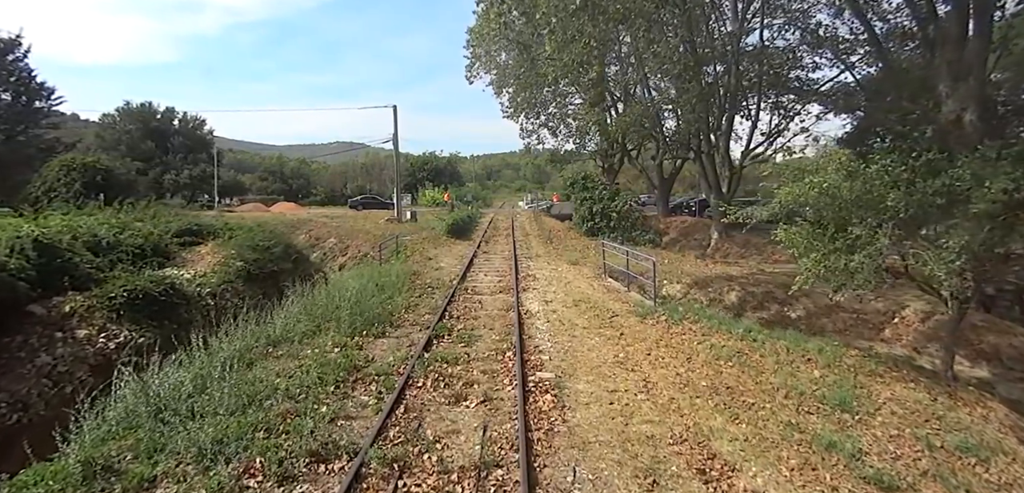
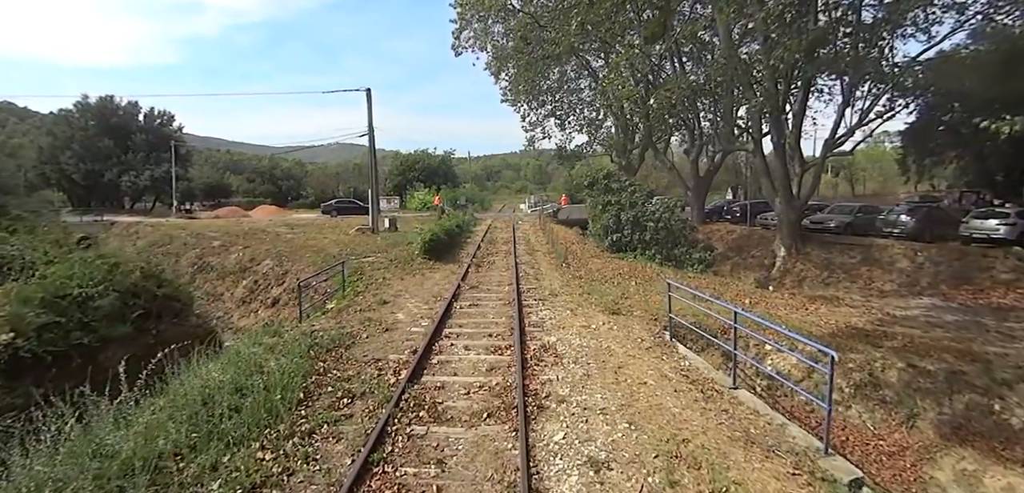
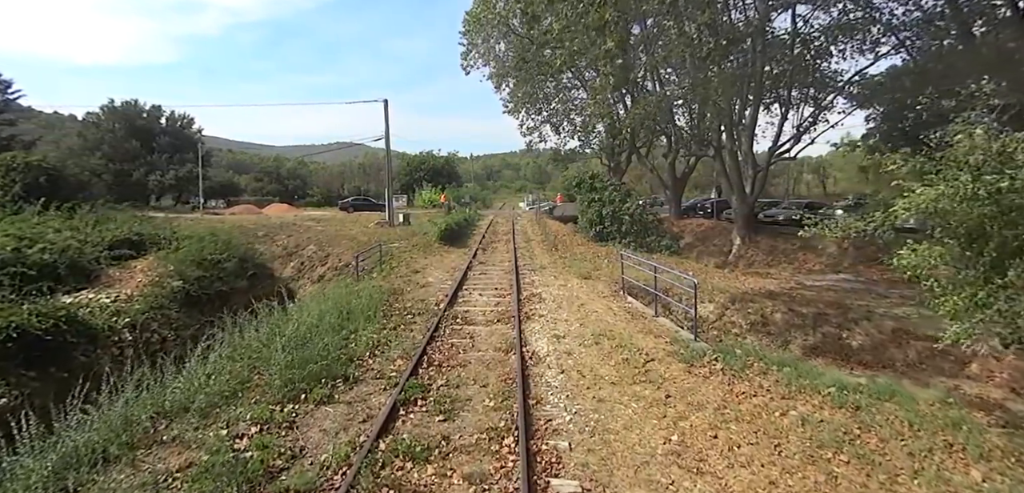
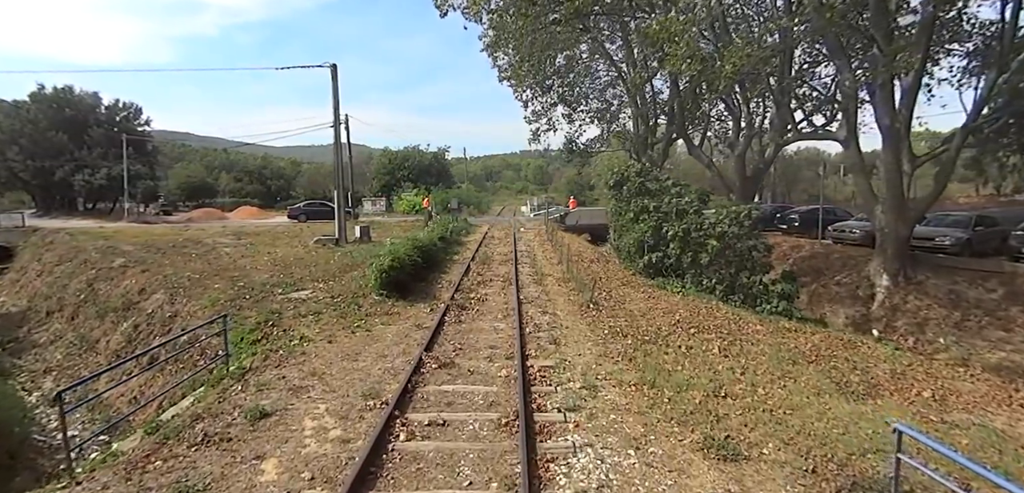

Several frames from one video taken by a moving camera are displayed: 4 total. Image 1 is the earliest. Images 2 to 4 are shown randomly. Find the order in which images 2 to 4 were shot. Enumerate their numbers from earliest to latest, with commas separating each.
3, 2, 4
